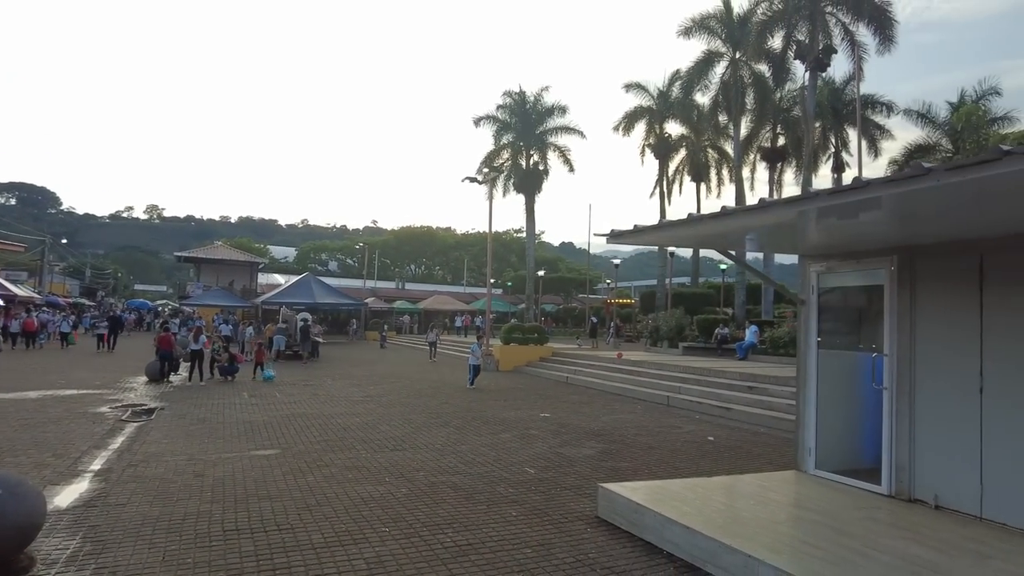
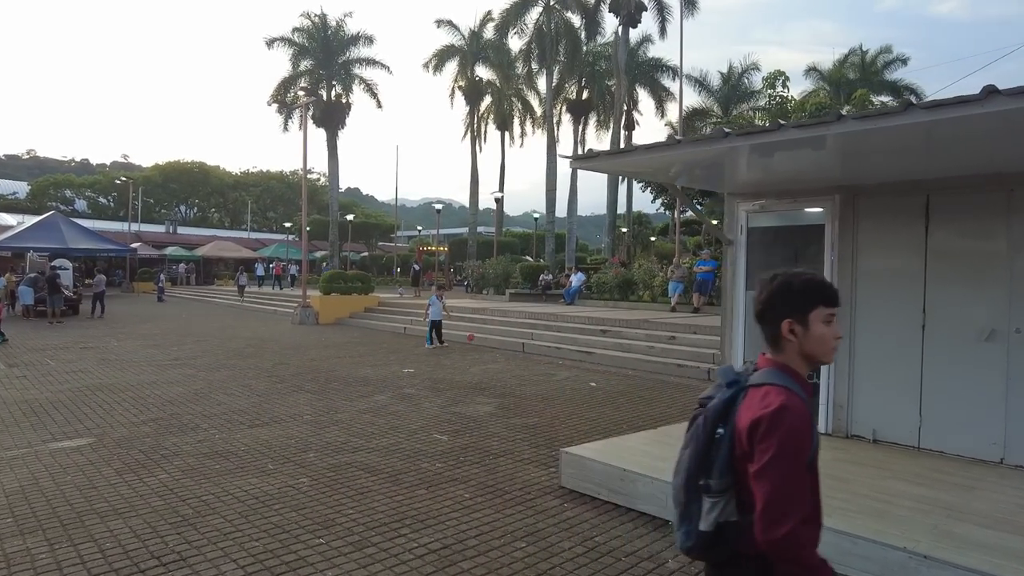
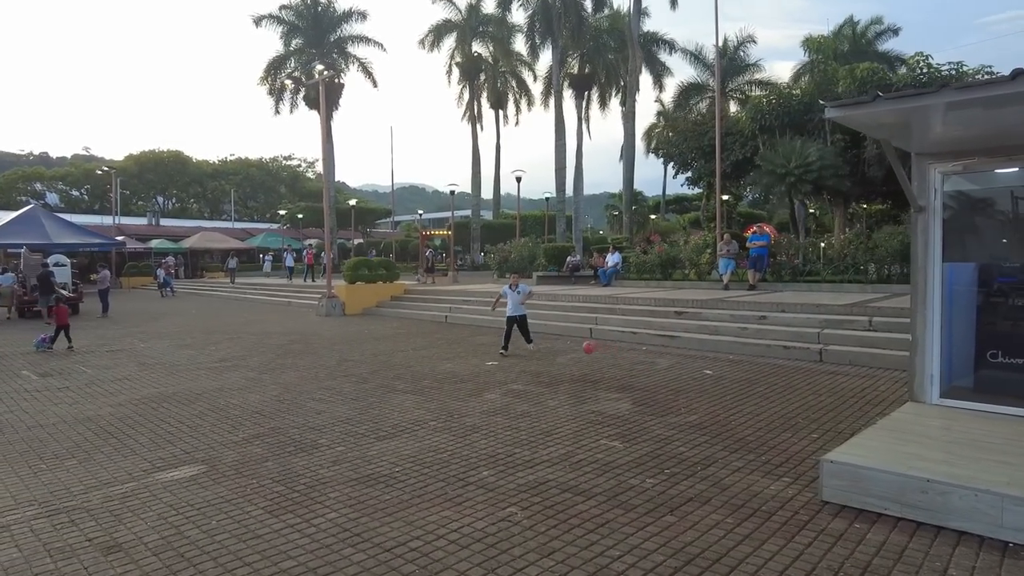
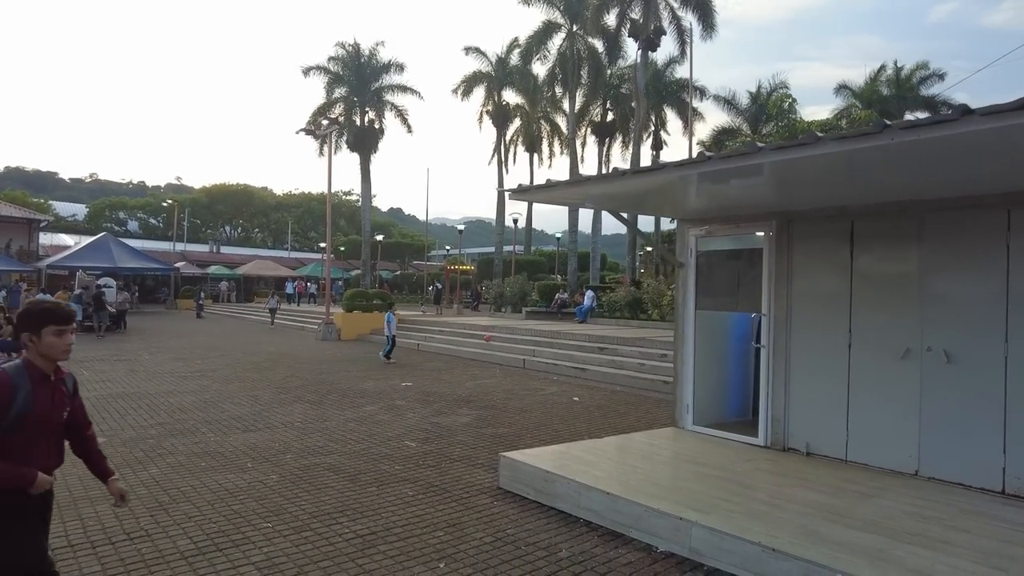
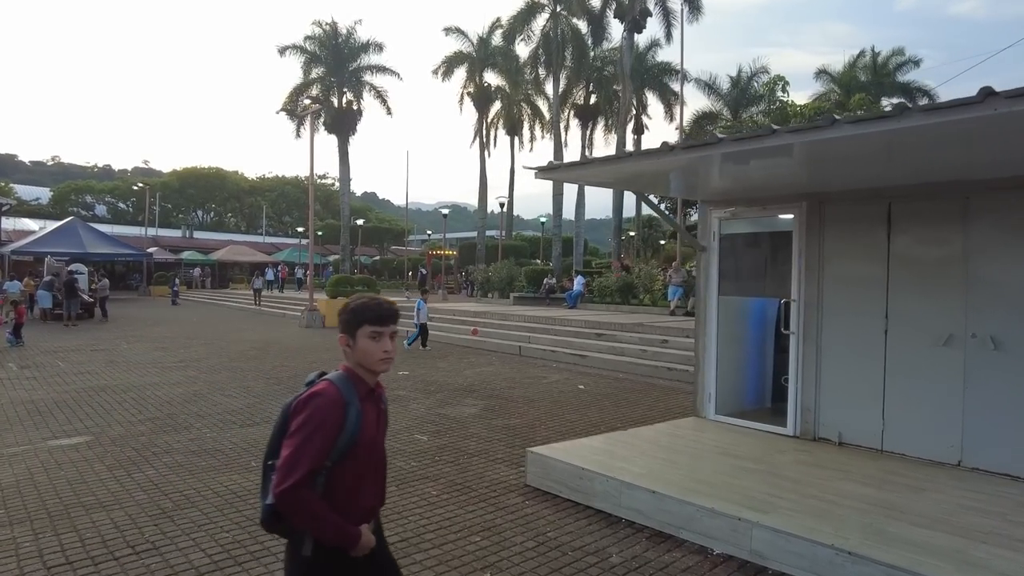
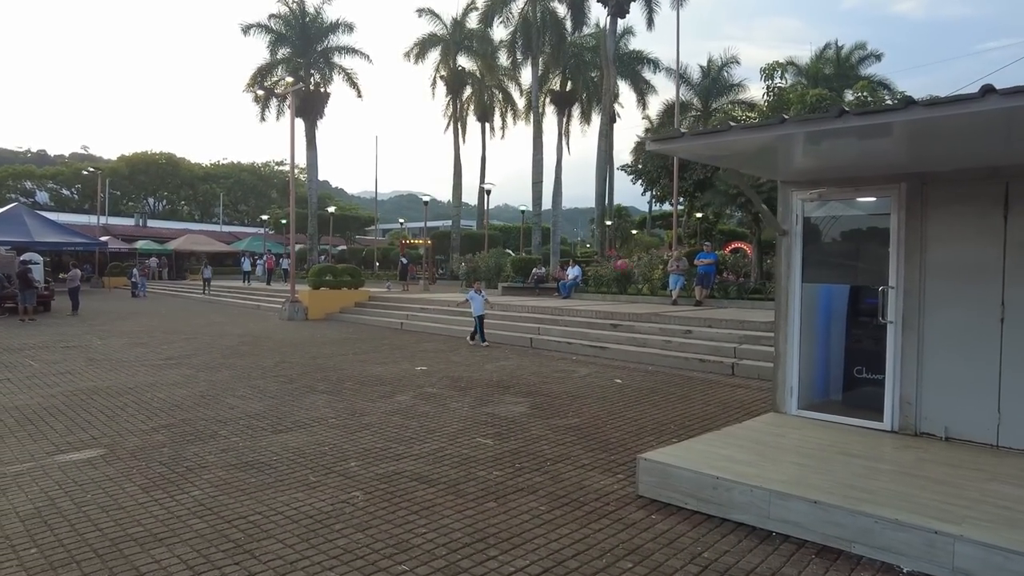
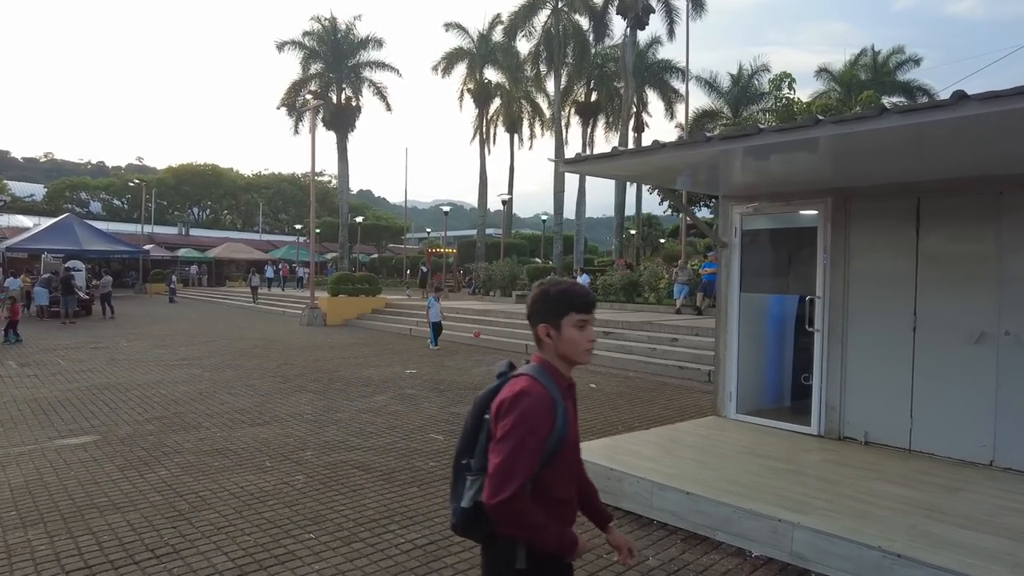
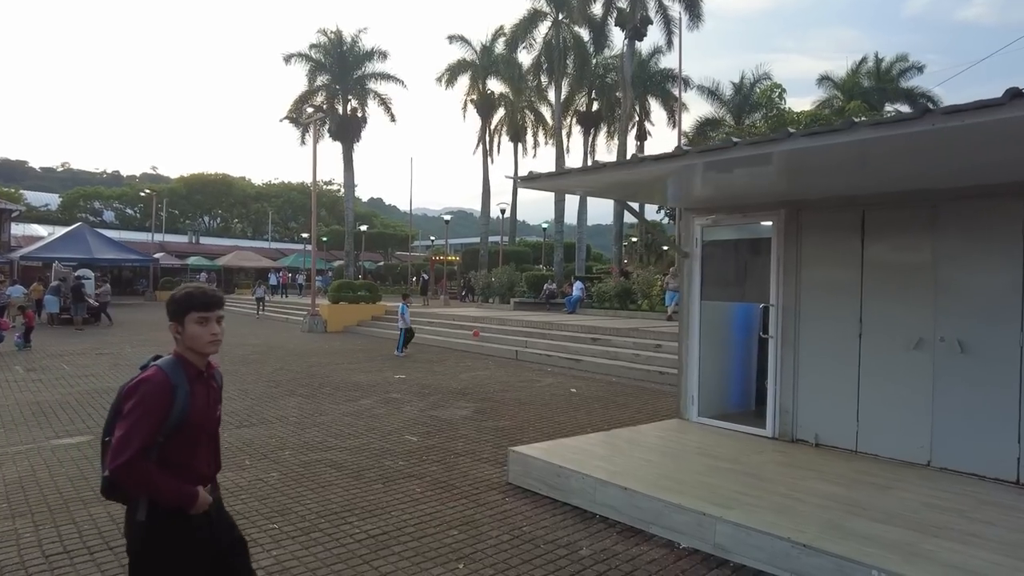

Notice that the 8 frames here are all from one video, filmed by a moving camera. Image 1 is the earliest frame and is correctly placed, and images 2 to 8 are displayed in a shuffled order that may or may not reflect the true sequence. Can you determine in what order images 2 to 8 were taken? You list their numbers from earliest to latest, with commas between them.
4, 8, 5, 7, 2, 6, 3
